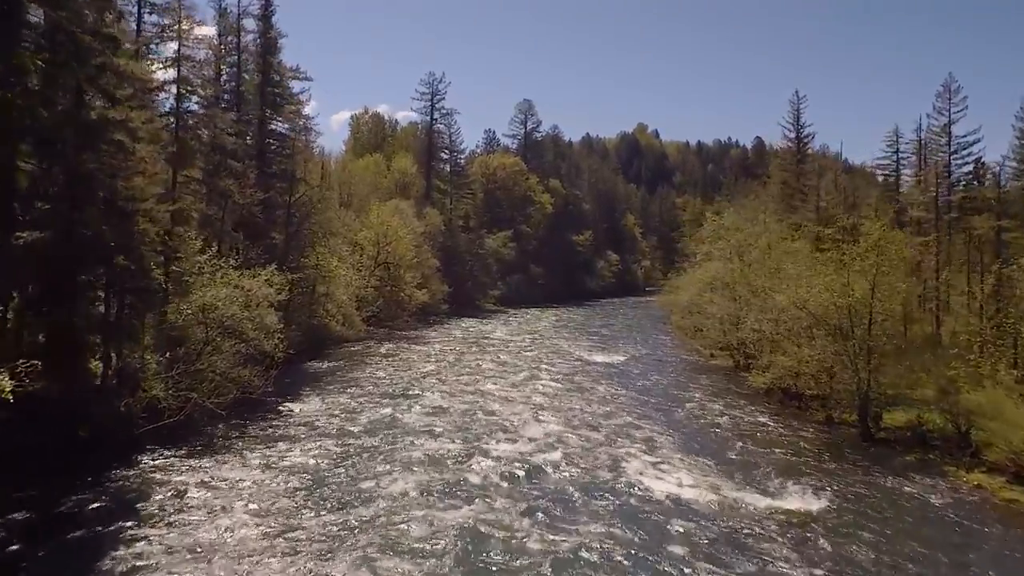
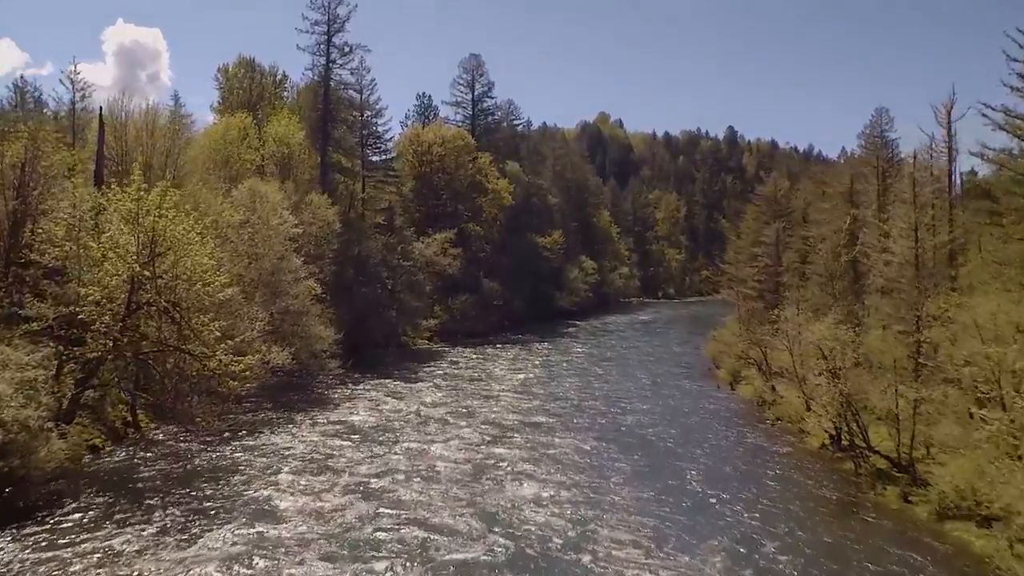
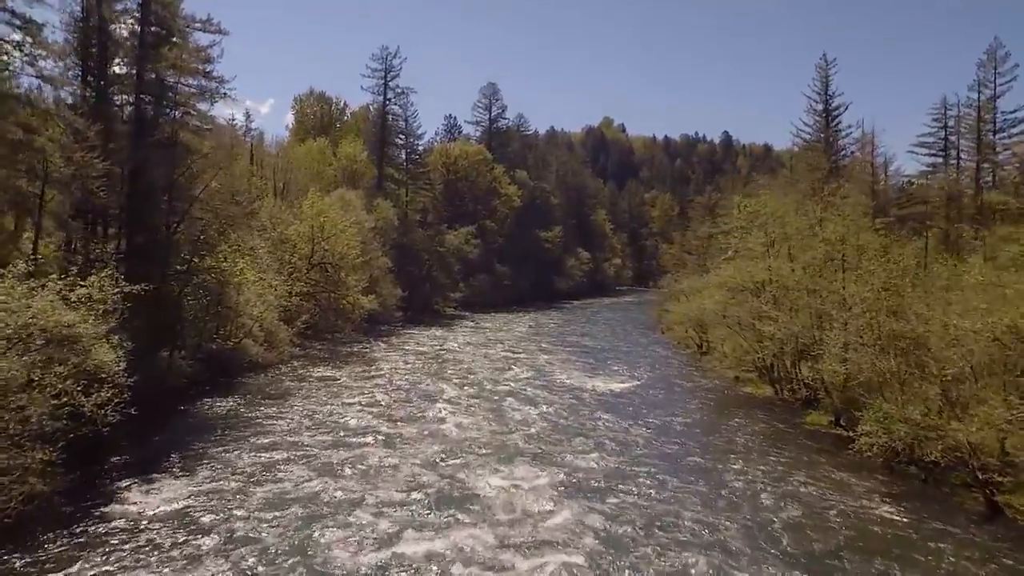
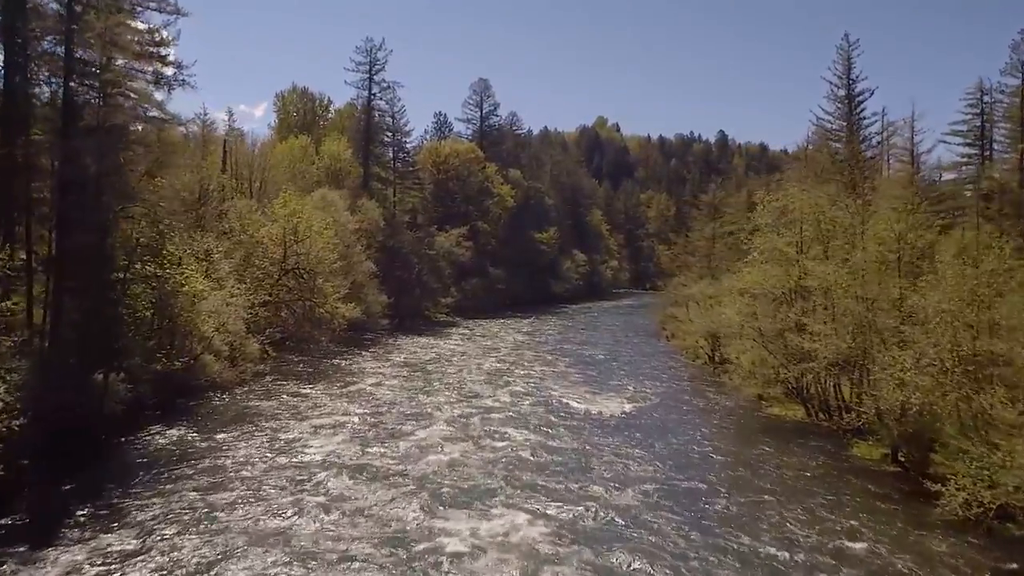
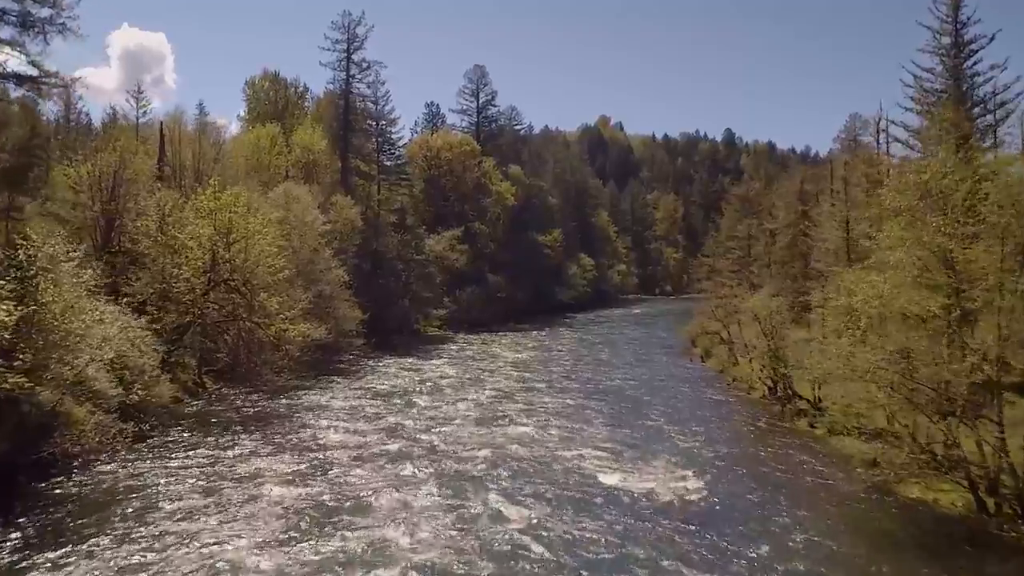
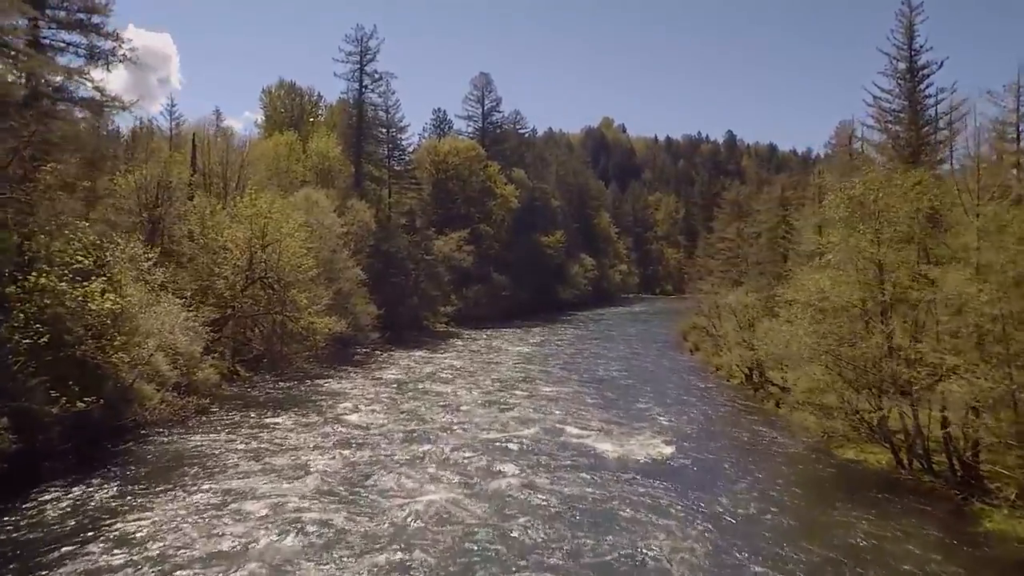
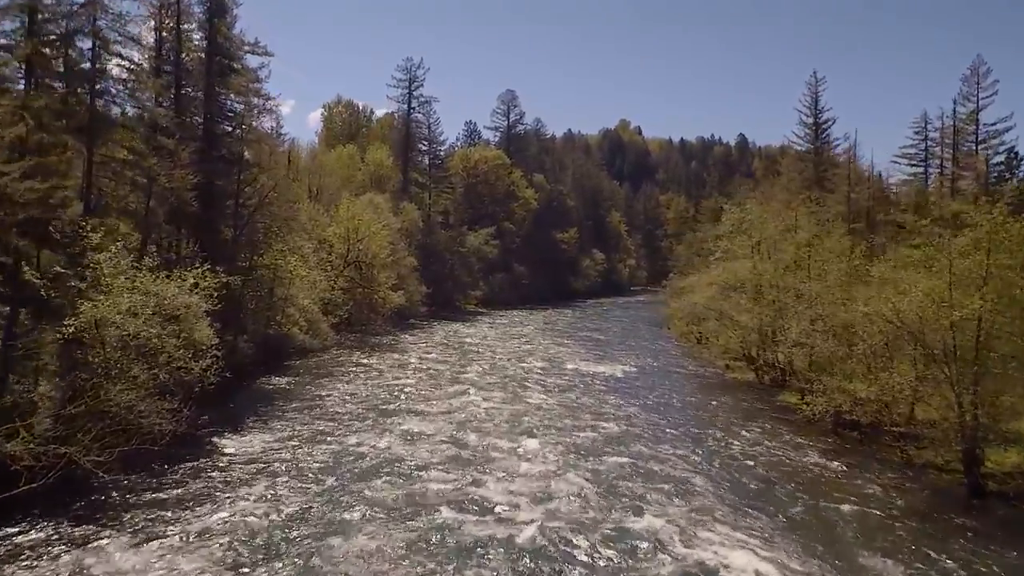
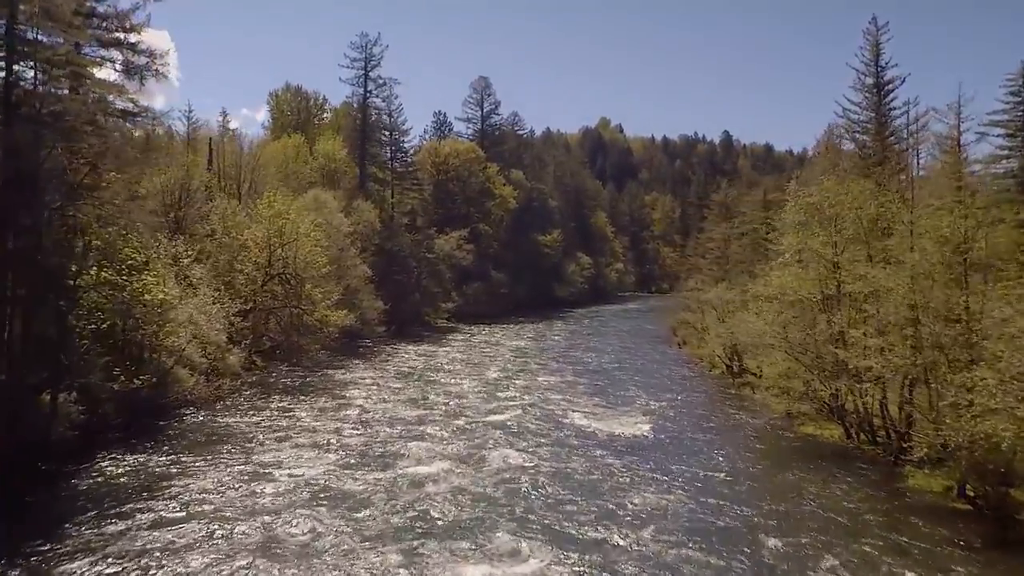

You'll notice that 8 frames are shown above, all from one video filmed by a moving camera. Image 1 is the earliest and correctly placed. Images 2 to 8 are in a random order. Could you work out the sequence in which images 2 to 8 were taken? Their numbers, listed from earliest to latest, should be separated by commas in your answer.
7, 3, 4, 8, 6, 5, 2
